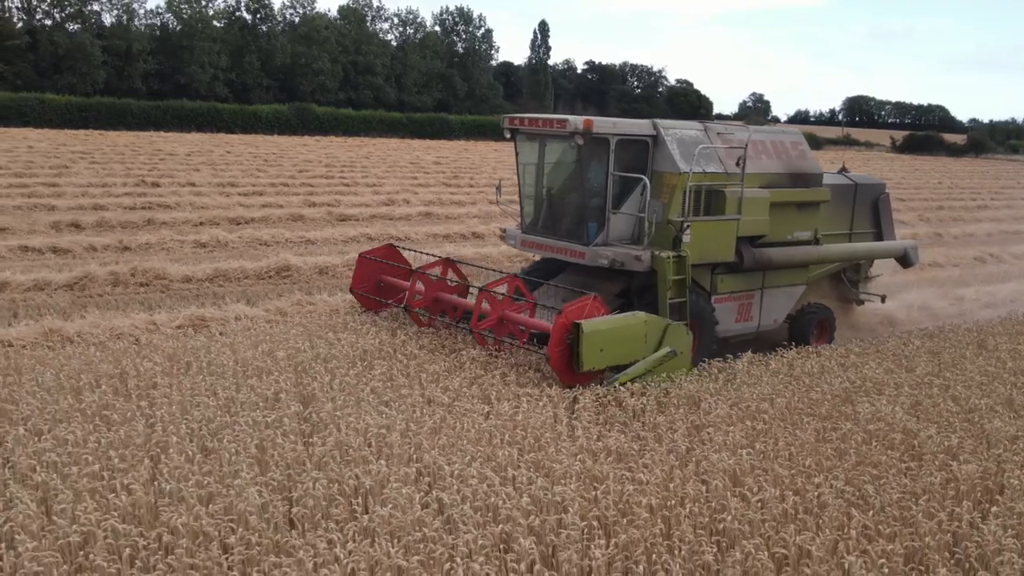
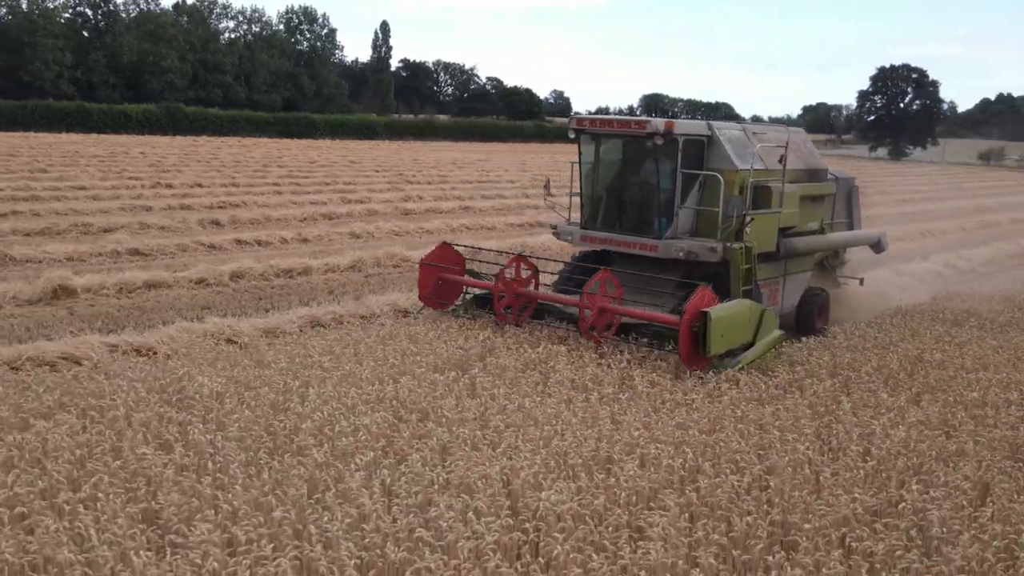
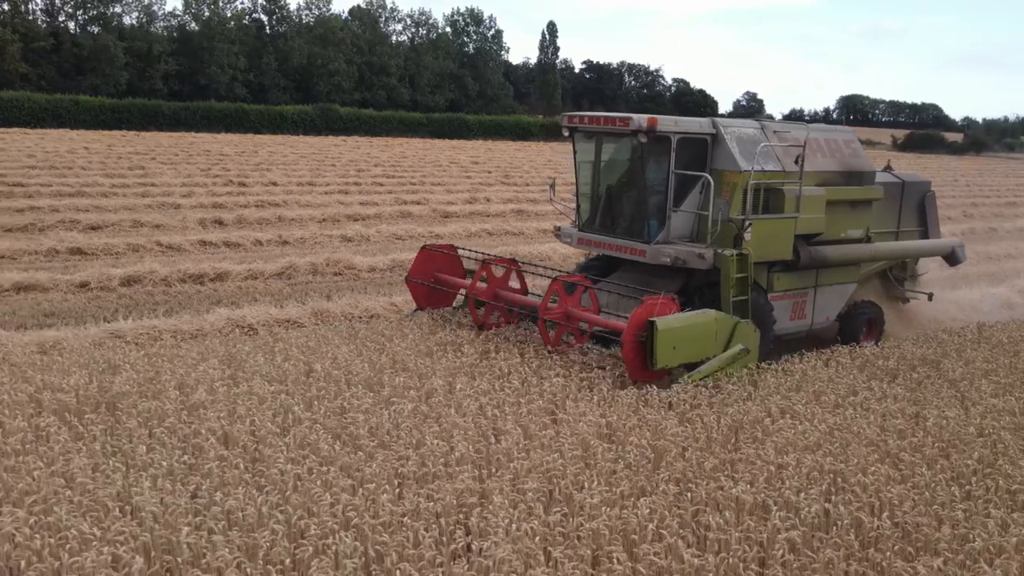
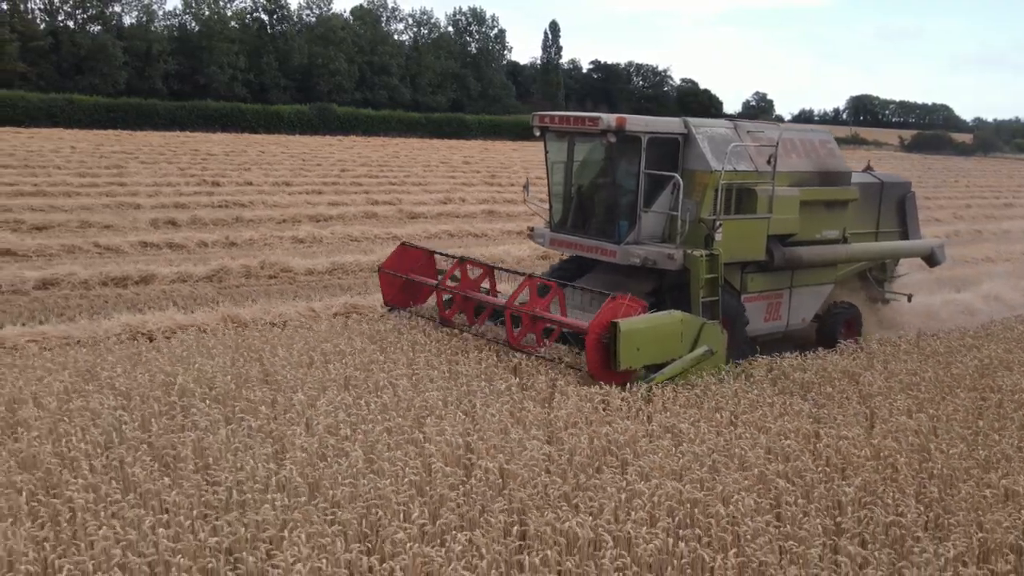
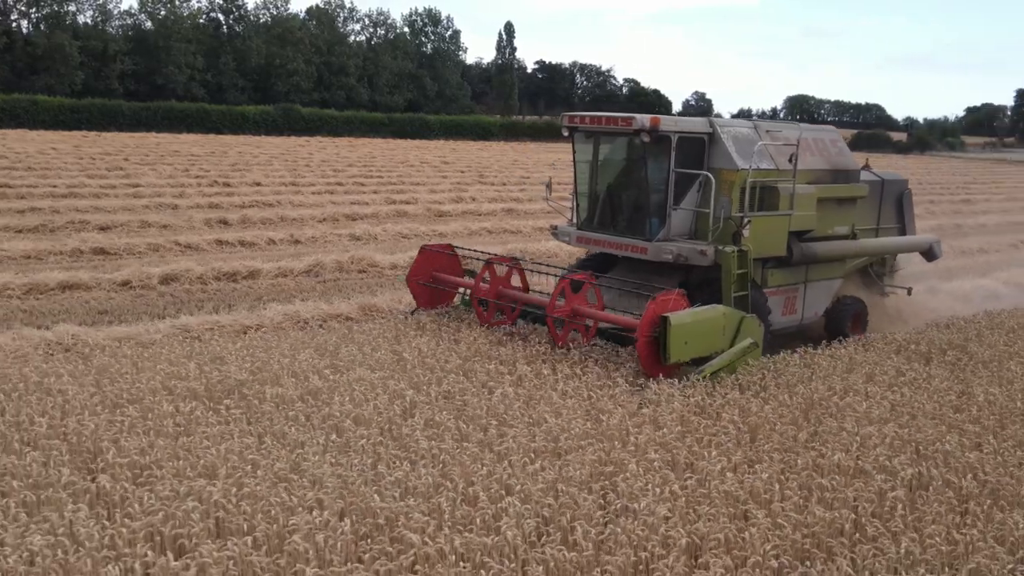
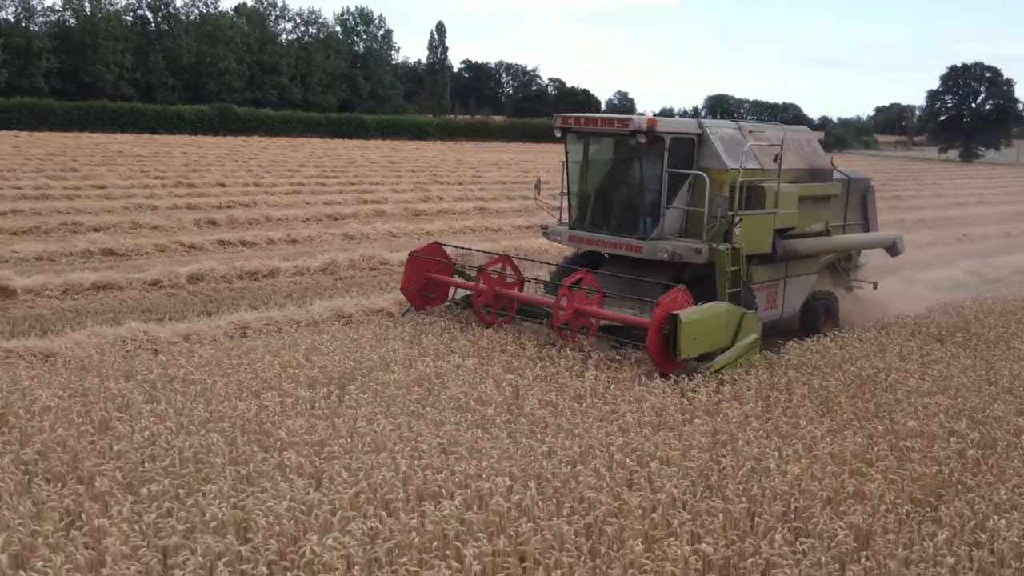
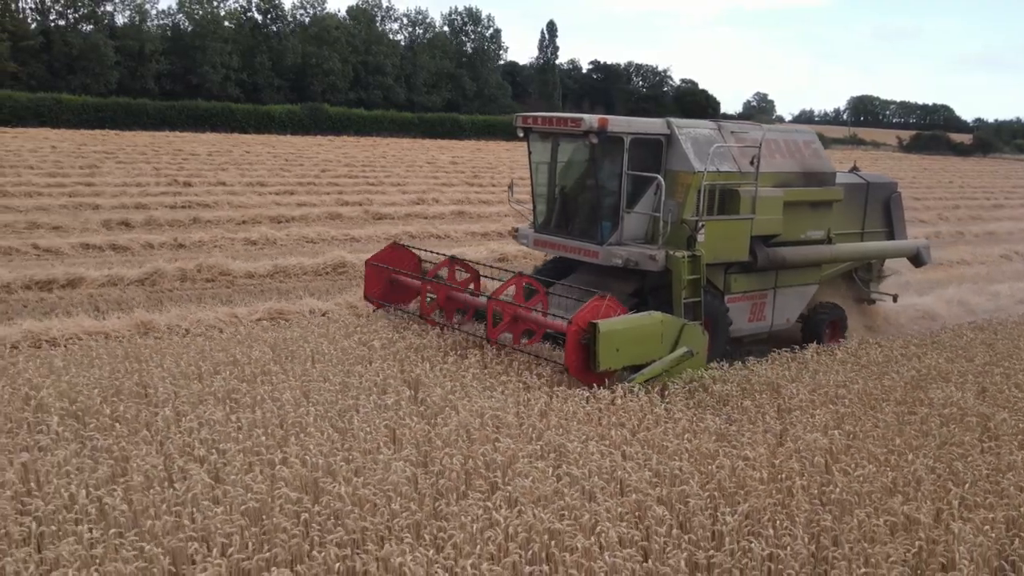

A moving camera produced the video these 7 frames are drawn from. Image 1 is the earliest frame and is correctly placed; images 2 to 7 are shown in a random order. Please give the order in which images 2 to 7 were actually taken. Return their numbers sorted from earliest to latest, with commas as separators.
7, 4, 3, 5, 6, 2
